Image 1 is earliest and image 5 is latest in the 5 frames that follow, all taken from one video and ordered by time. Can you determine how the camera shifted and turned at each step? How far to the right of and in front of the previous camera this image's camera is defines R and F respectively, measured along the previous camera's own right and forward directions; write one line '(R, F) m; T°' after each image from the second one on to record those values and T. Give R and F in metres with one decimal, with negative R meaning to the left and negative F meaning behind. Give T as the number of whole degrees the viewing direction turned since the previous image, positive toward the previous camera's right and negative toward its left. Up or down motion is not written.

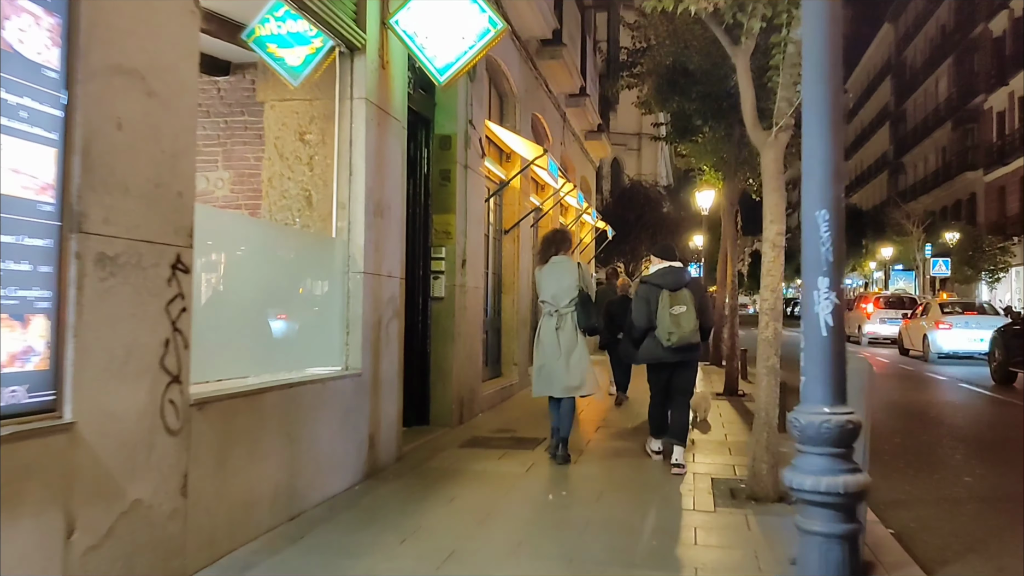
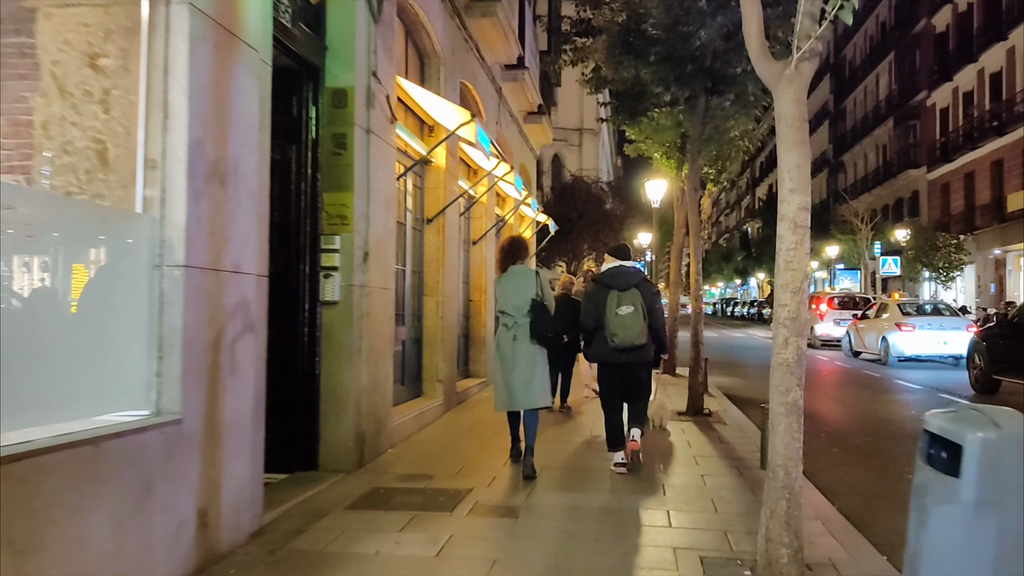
(+0.2, +2.0) m; +4°
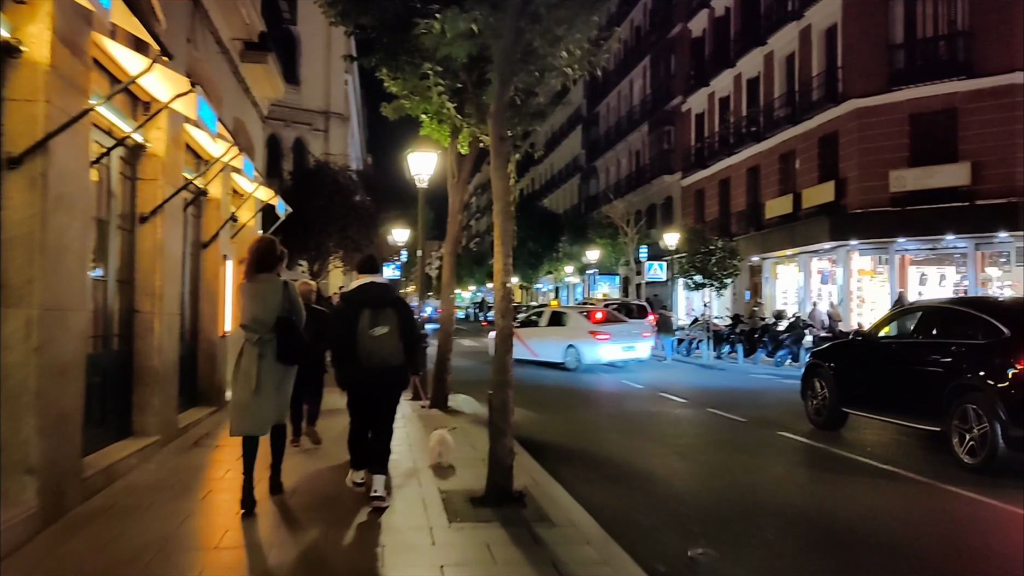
(+0.4, +4.1) m; +16°
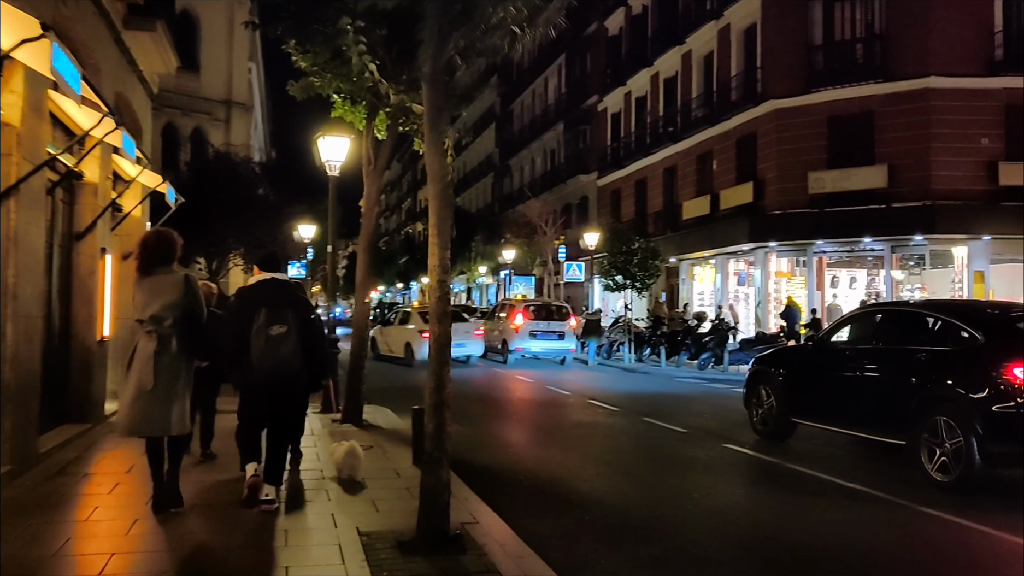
(-0.2, +1.1) m; +6°
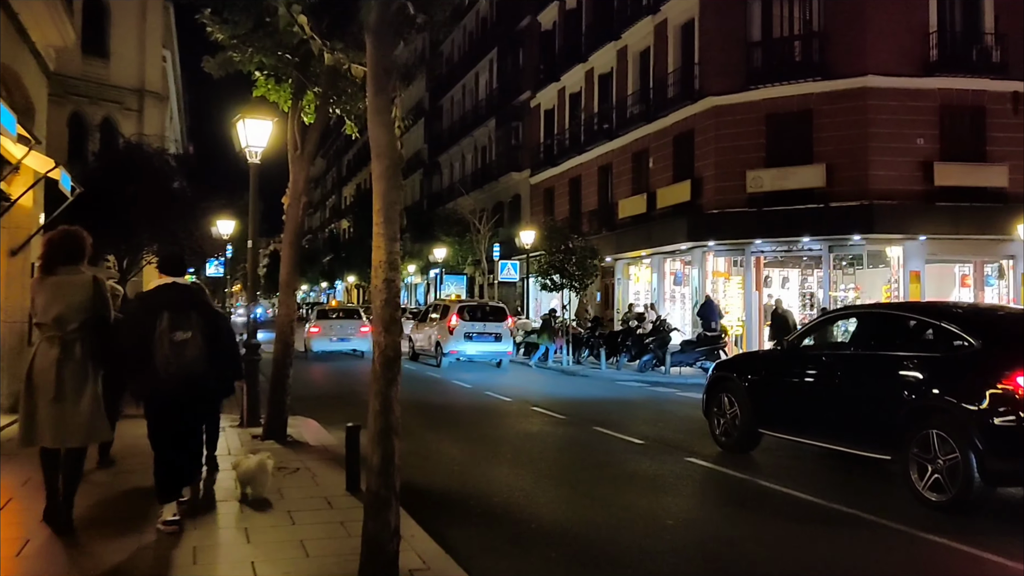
(-0.2, +0.9) m; +5°
